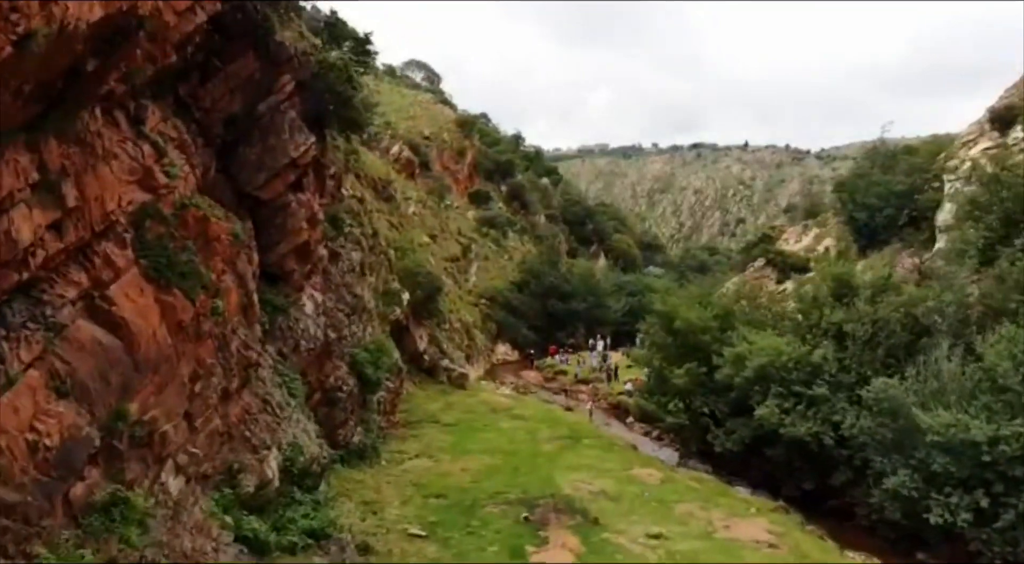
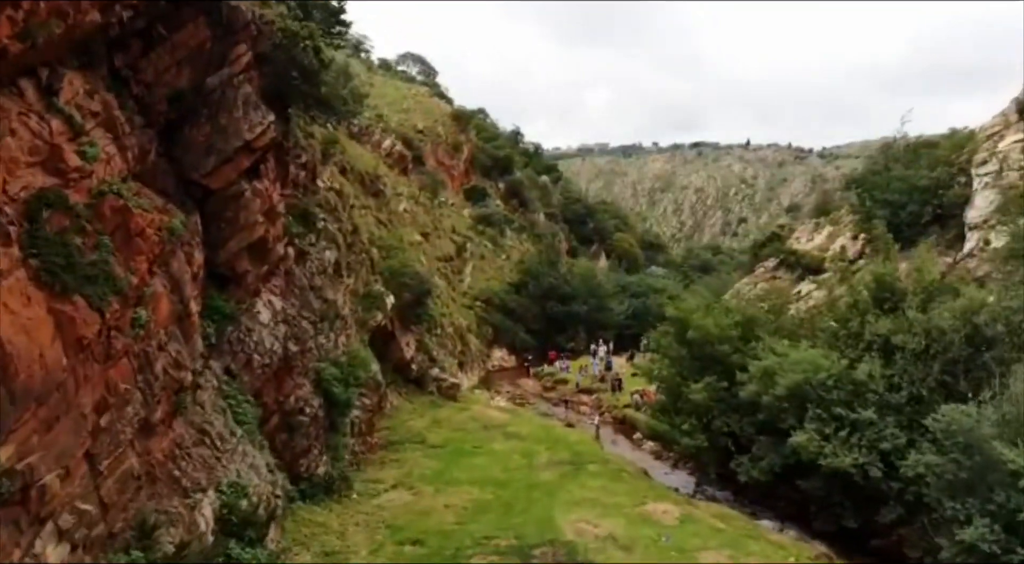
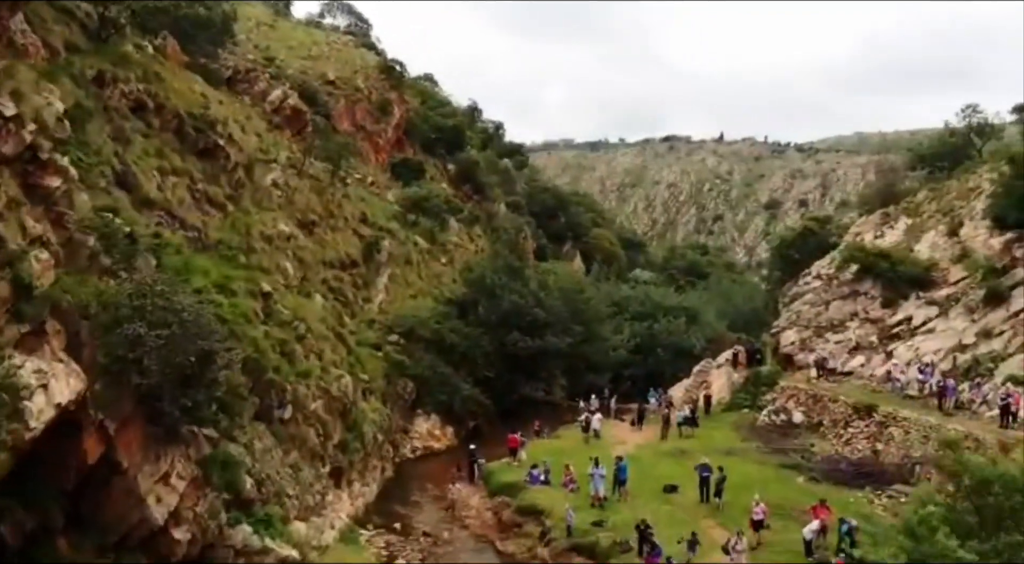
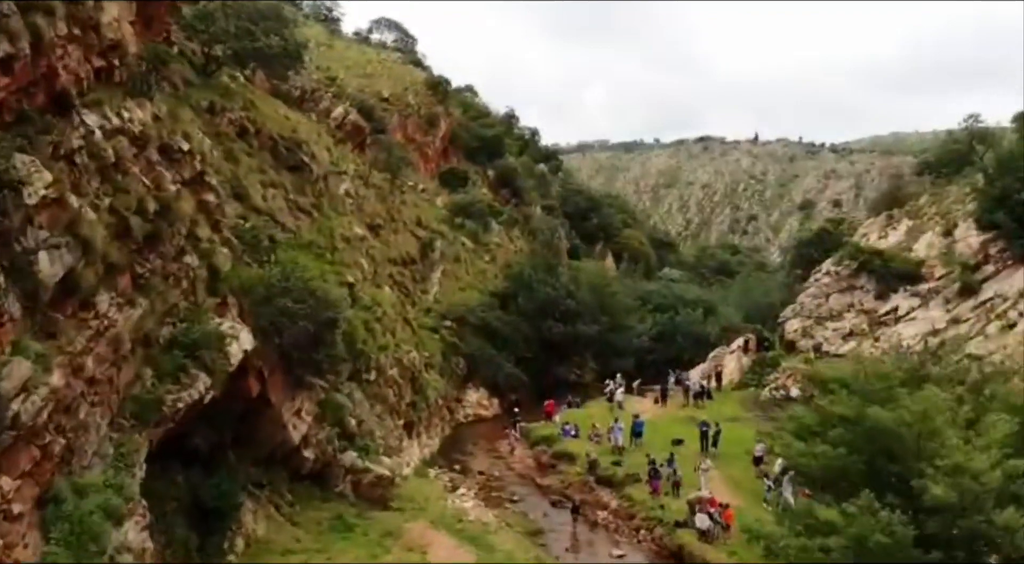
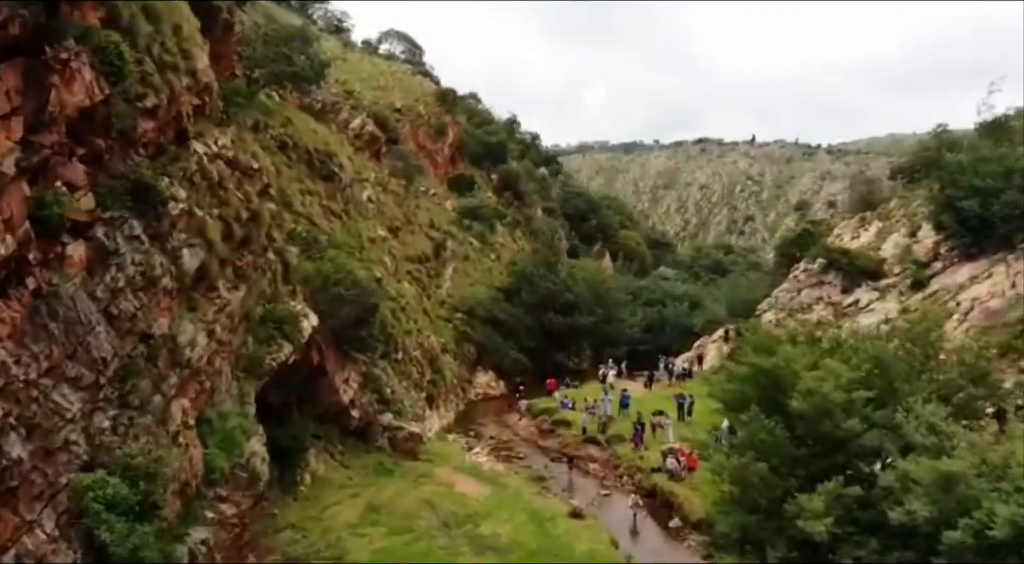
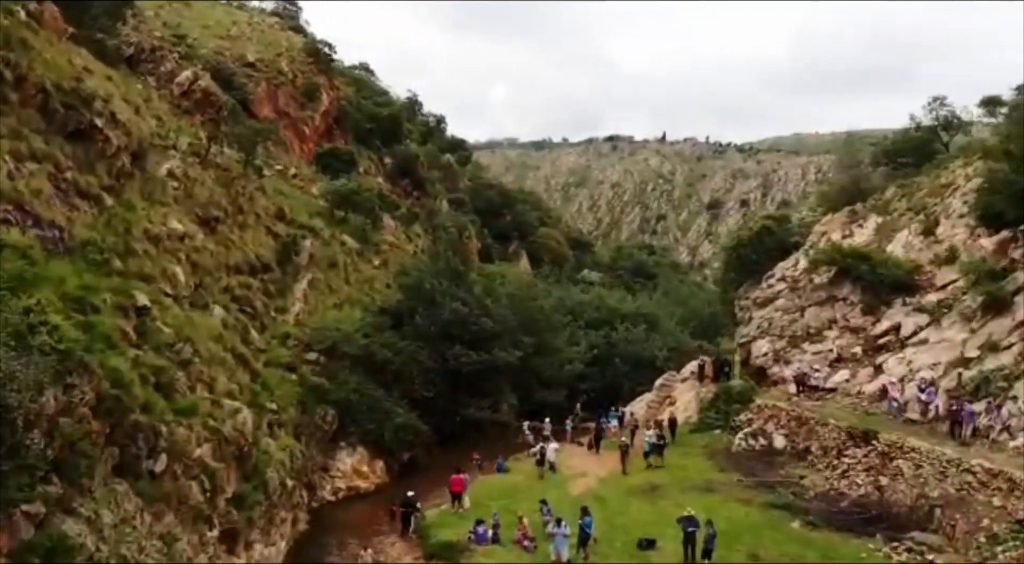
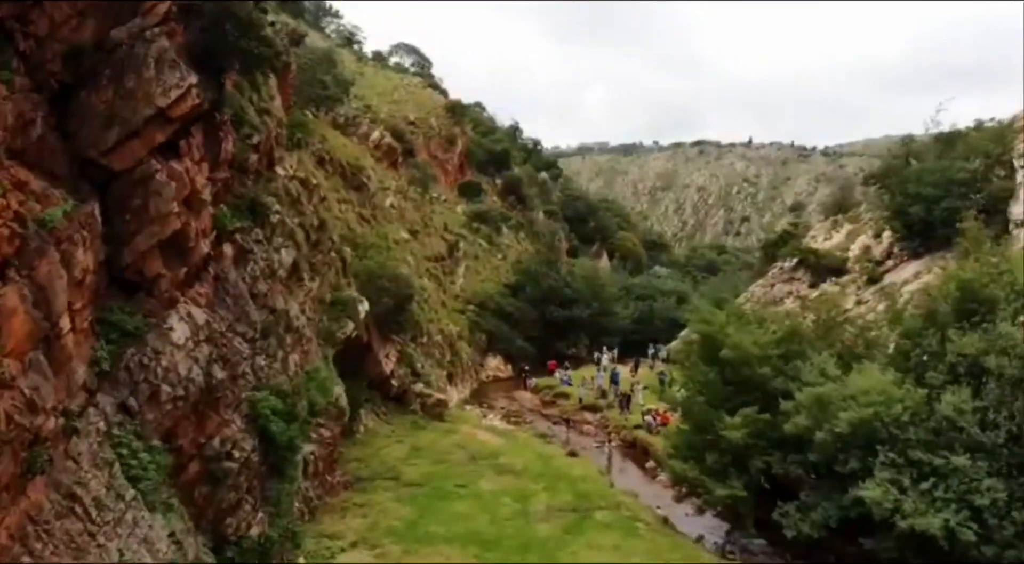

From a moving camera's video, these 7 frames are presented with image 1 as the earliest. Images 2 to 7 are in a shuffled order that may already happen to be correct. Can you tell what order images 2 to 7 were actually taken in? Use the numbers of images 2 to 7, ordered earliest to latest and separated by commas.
2, 7, 5, 4, 3, 6
